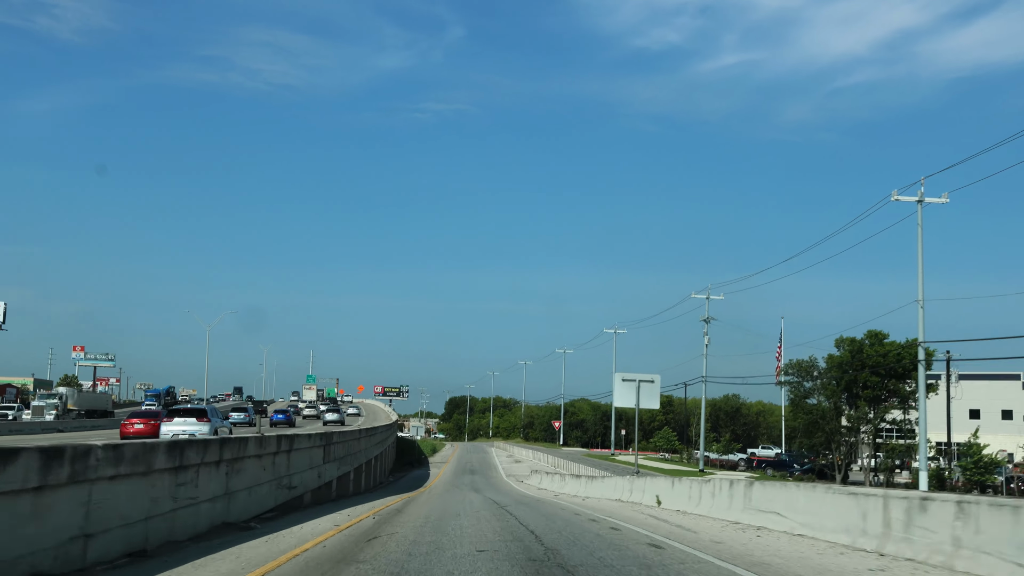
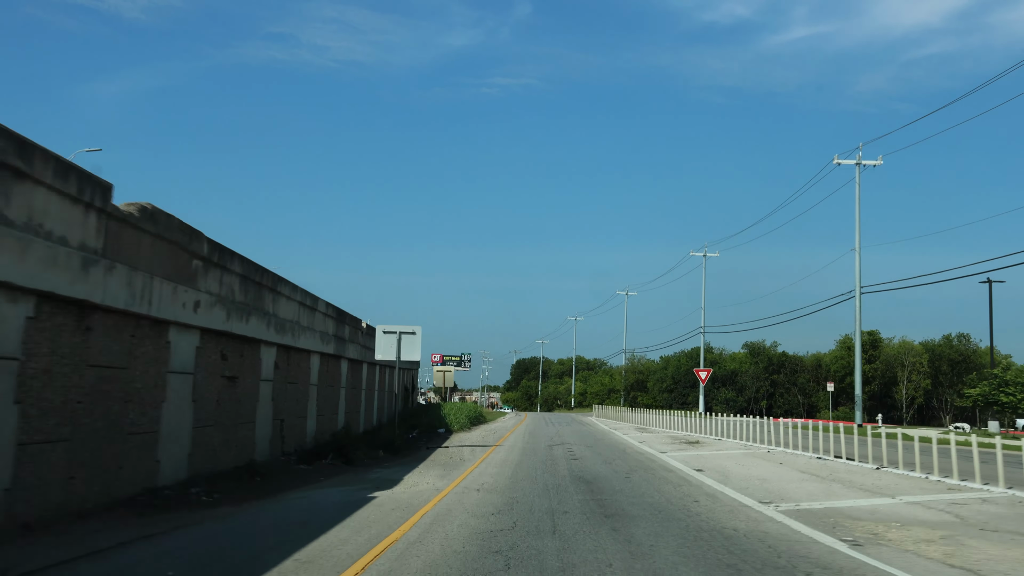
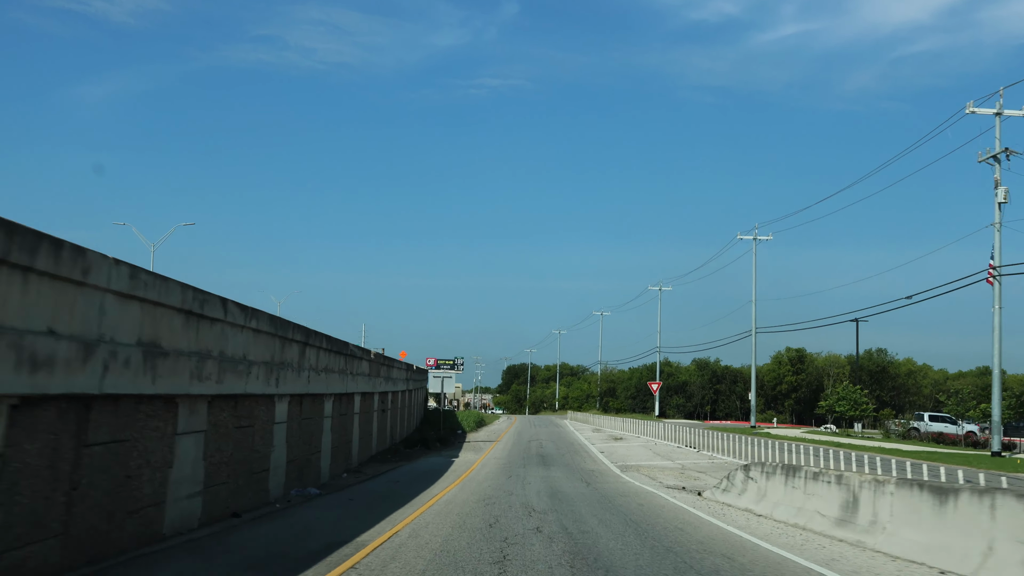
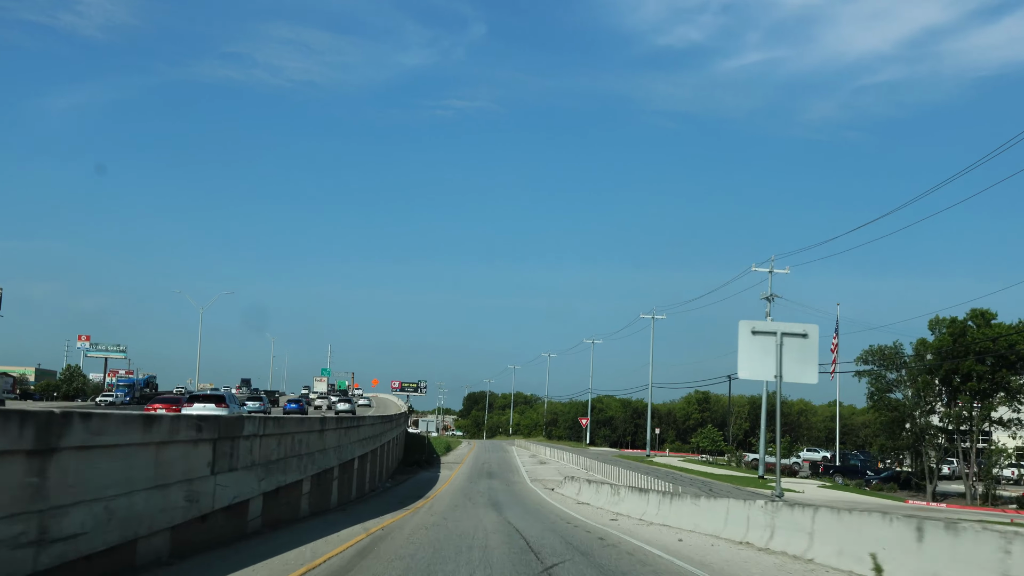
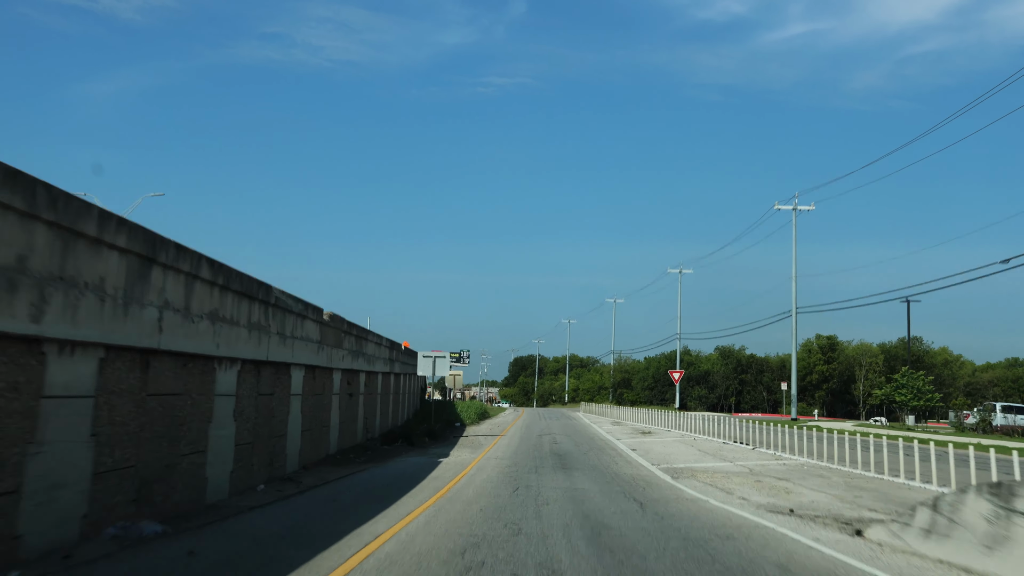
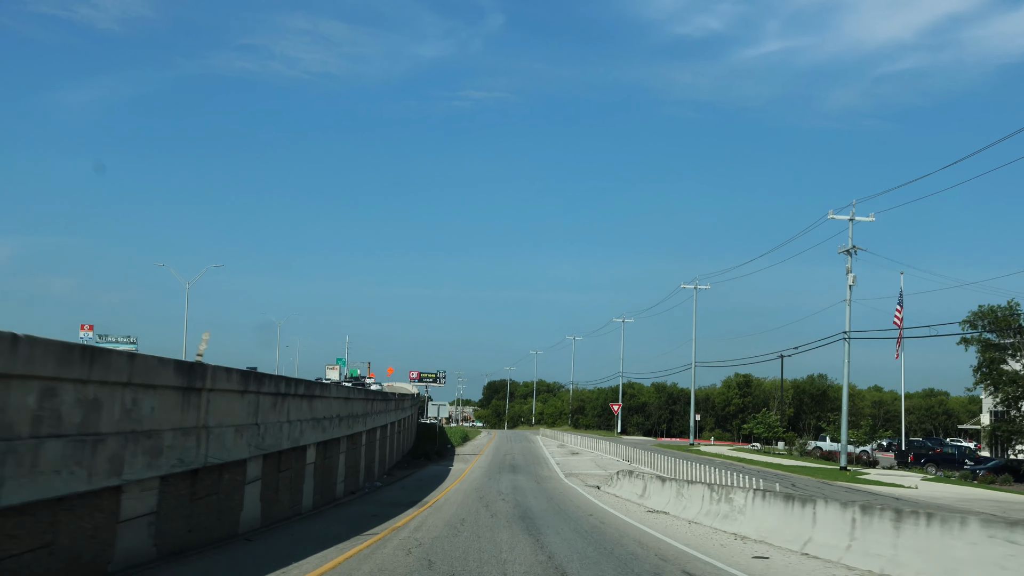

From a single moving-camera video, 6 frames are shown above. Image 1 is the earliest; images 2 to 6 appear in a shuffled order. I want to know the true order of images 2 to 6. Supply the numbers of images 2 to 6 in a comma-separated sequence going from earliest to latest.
4, 6, 3, 5, 2
